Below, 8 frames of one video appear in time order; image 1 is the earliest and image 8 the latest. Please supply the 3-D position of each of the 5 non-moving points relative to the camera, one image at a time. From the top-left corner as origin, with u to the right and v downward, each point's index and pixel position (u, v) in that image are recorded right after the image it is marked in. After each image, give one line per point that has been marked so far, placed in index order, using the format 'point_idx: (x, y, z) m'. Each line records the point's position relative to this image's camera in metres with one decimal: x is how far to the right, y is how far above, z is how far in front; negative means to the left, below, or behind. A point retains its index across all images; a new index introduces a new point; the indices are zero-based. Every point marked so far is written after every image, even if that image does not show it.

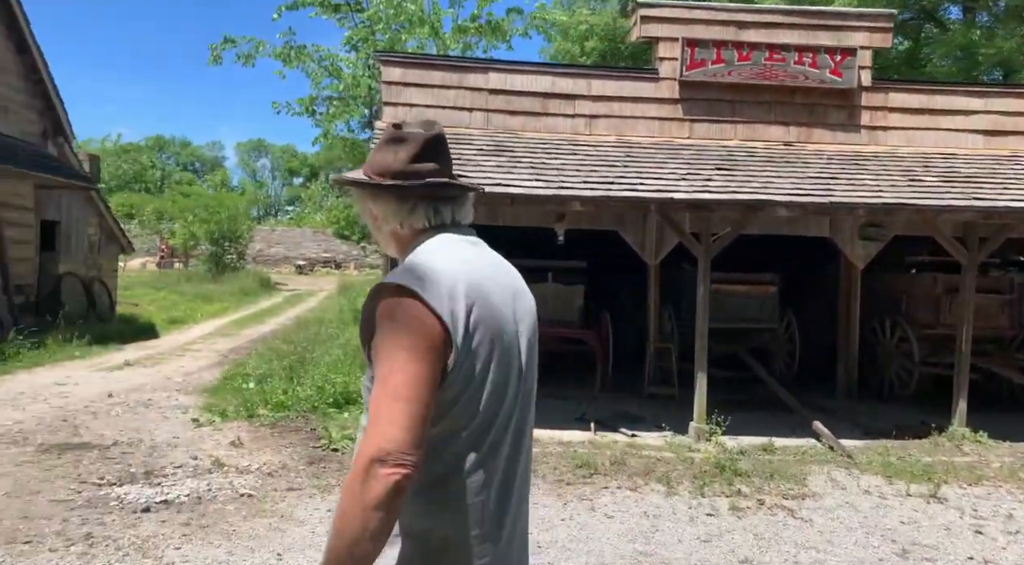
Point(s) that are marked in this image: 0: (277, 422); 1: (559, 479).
0: (-2.2, -1.2, +6.8) m
1: (+0.3, -1.3, +4.9) m
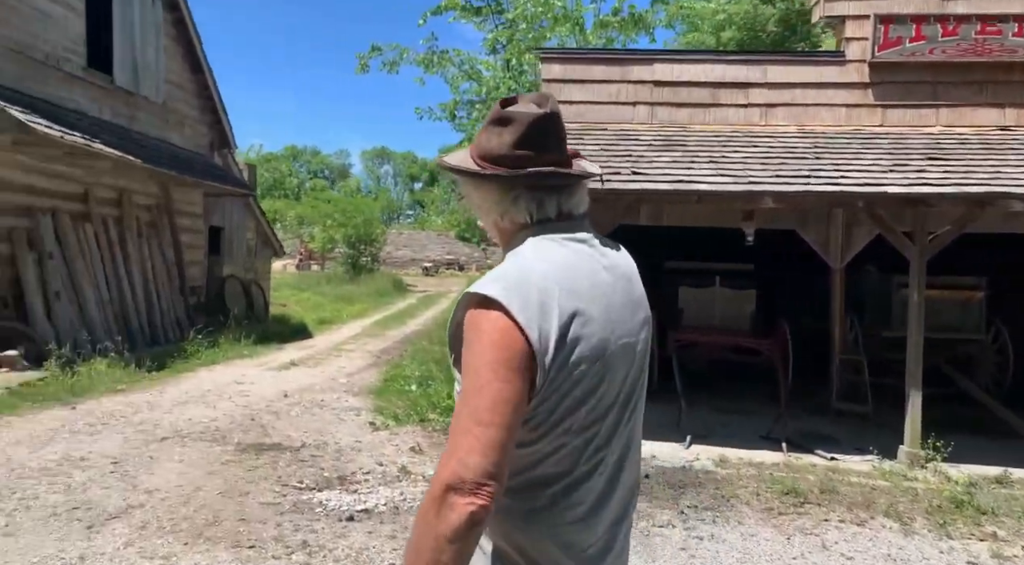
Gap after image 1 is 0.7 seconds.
0: (-0.6, -1.3, +6.8) m
1: (+1.6, -1.4, +4.5) m
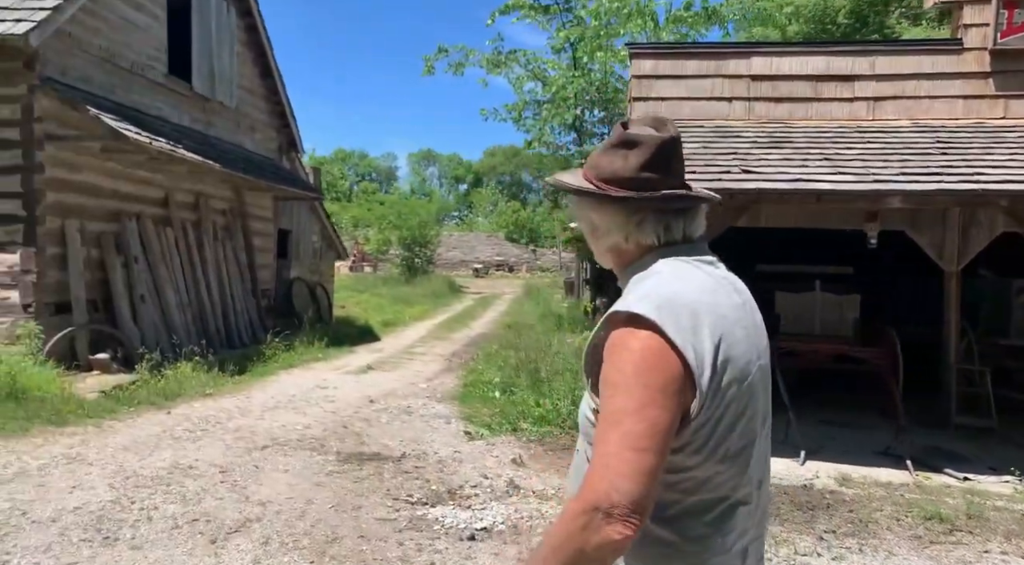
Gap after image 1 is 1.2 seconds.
0: (+0.3, -1.4, +6.6) m
1: (+2.3, -1.4, +4.2) m
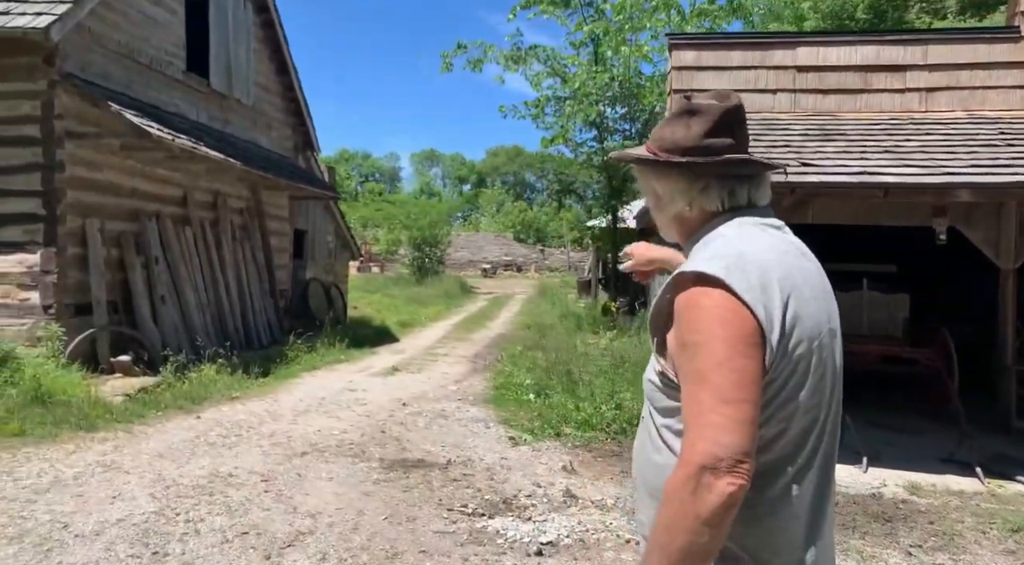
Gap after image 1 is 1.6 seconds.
0: (+0.7, -1.3, +6.3) m
1: (+2.7, -1.4, +4.0) m
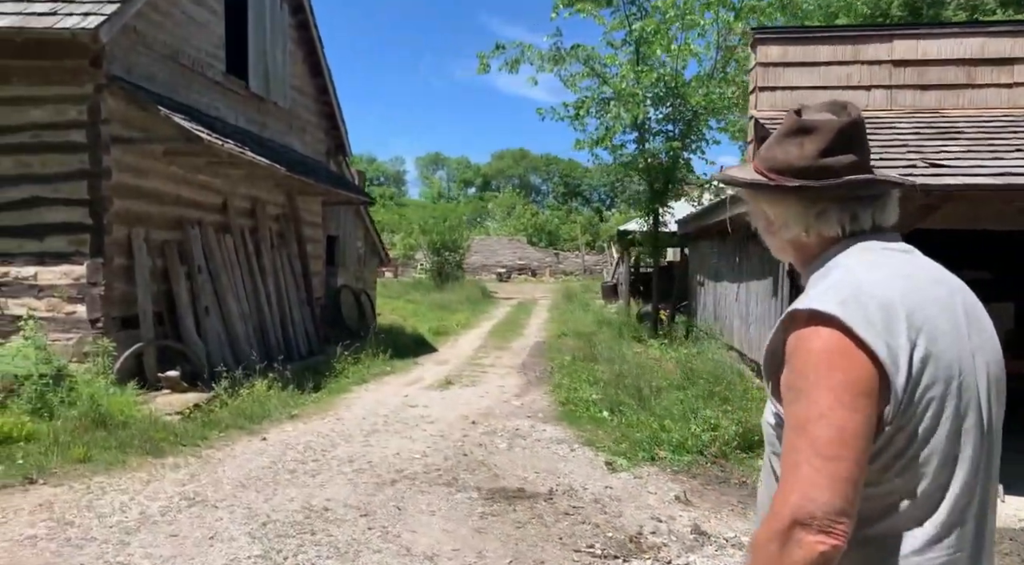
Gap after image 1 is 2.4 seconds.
0: (+1.4, -1.4, +5.9) m
1: (+3.4, -1.5, +3.5) m
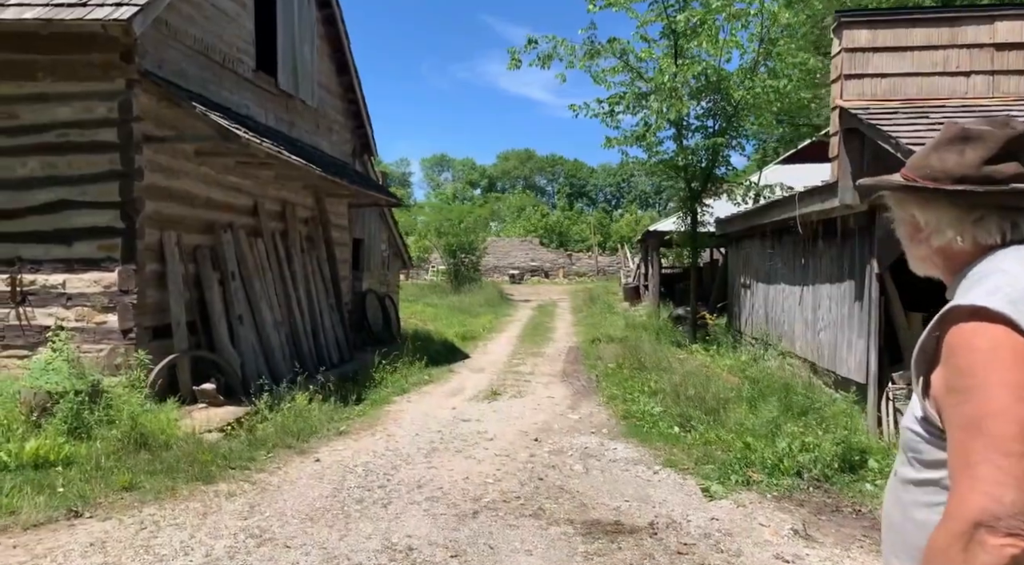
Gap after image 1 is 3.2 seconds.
0: (+2.0, -1.5, +5.4) m
1: (+4.0, -1.5, +3.0) m
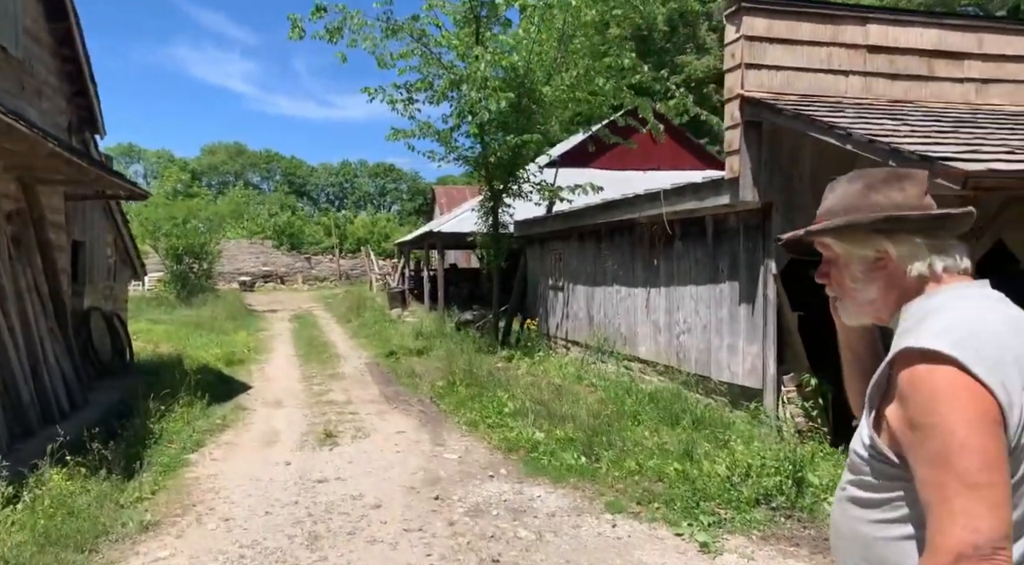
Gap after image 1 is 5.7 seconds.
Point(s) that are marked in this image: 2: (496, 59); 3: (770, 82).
0: (+1.6, -1.5, +4.8) m
1: (+4.3, -1.5, +3.3) m
2: (-0.2, +3.1, +10.5) m
3: (+2.2, +1.7, +6.3) m
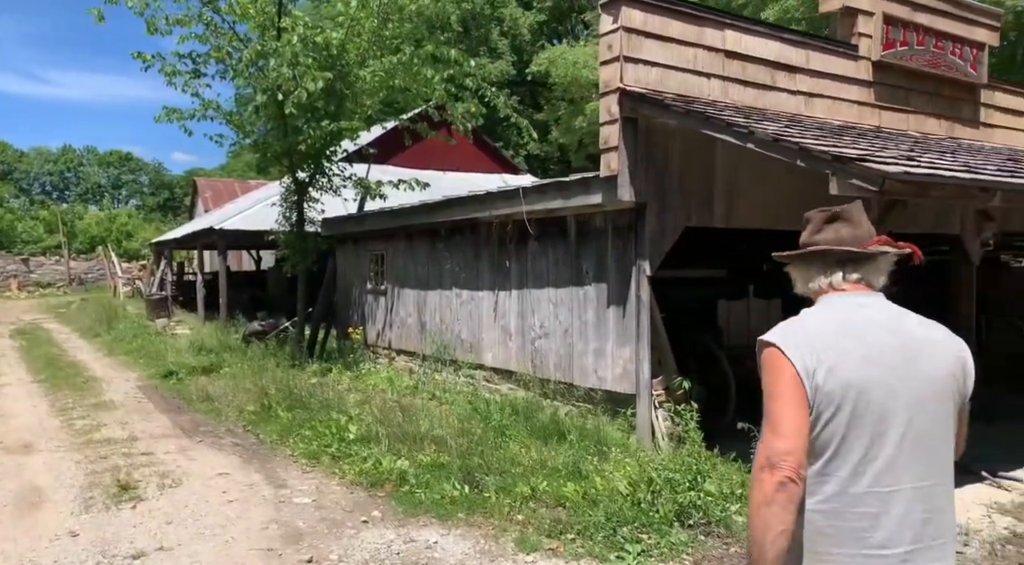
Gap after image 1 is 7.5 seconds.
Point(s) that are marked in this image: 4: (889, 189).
0: (+1.0, -1.6, +4.4) m
1: (+4.1, -1.5, +3.9) m
2: (-2.5, +3.1, +9.2) m
3: (+1.1, +1.7, +6.1) m
4: (+2.3, +0.6, +4.6) m
